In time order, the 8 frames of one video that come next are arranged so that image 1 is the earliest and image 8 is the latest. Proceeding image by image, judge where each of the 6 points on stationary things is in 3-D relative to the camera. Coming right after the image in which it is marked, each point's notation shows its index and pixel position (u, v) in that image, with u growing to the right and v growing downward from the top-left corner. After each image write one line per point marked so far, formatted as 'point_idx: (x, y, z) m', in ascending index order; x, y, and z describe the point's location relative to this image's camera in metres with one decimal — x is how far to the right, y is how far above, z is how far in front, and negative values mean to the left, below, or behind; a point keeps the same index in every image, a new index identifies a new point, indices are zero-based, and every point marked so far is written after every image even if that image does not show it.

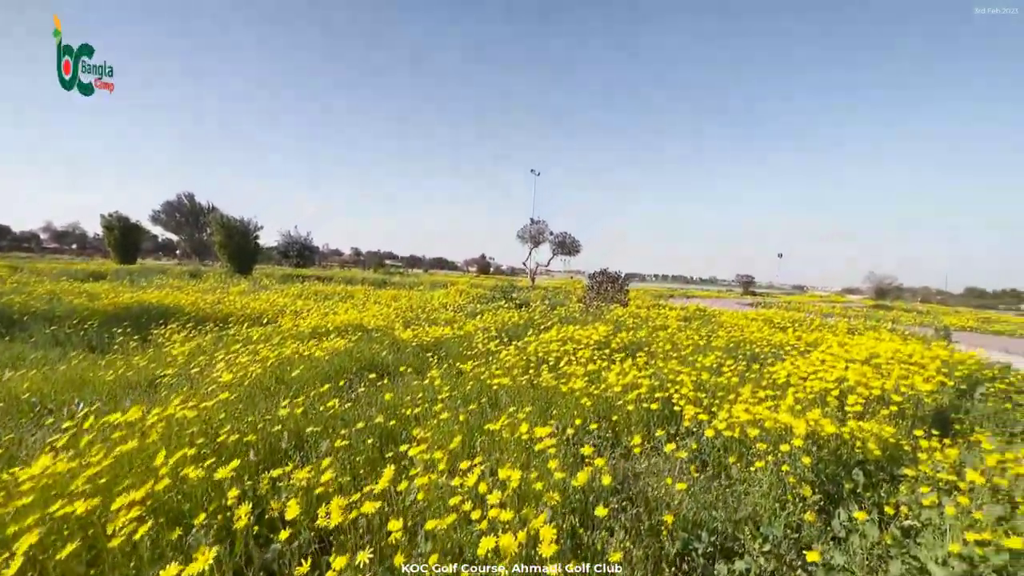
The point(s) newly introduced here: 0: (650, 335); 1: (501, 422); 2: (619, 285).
0: (+1.9, -0.7, +6.3) m
1: (-0.1, -0.8, +2.7) m
2: (+3.1, +0.1, +13.5) m
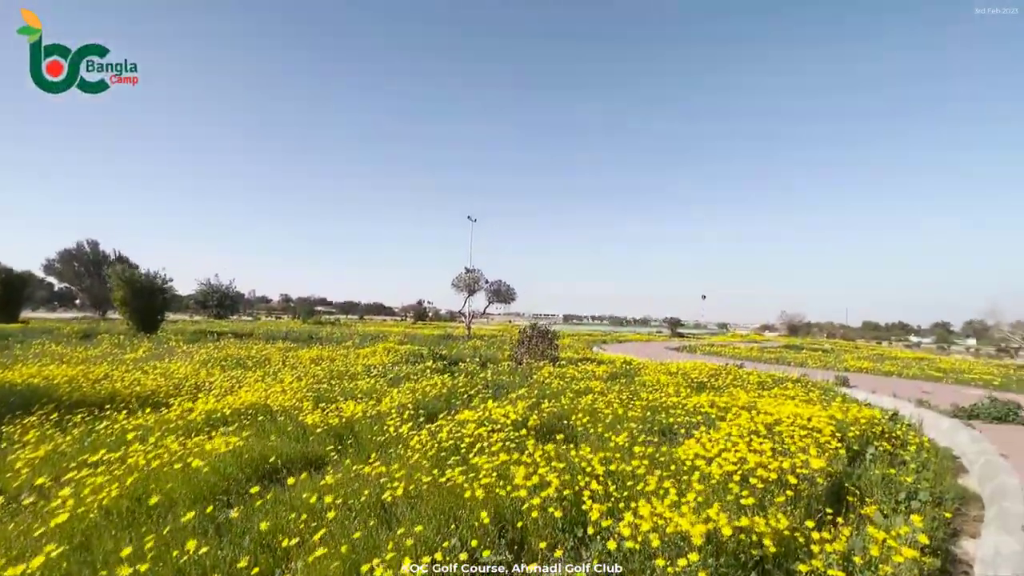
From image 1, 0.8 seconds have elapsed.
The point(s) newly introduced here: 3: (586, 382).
0: (+0.8, -1.6, +6.3) m
1: (-0.6, -1.4, +2.4) m
2: (+1.1, -1.5, +13.6) m
3: (+1.3, -1.8, +8.7) m
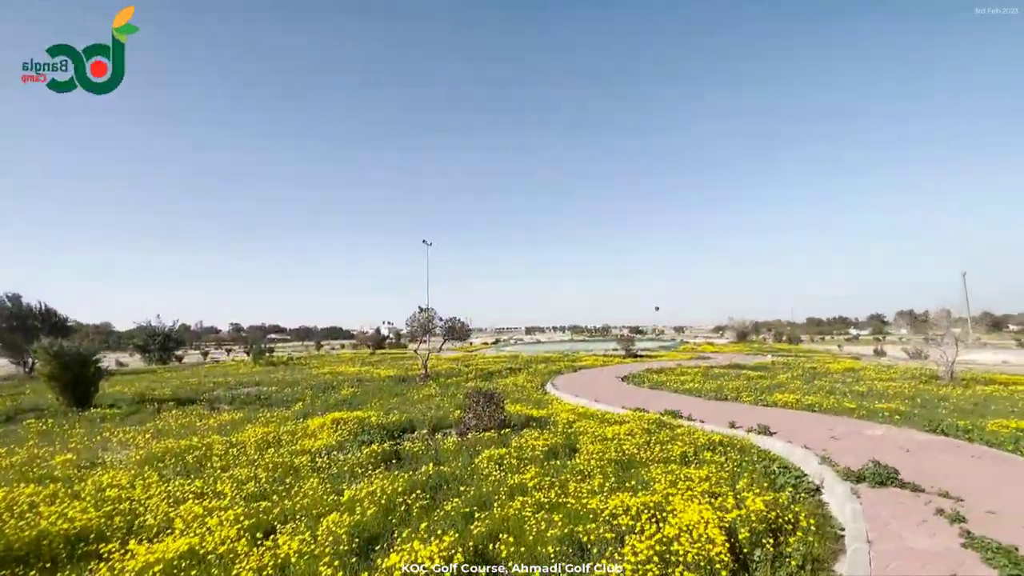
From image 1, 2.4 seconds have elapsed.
0: (-0.1, -3.3, +6.8) m
1: (-1.3, -3.0, +2.8) m
2: (-0.5, -3.4, +14.1) m
3: (+0.2, -3.5, +9.2) m
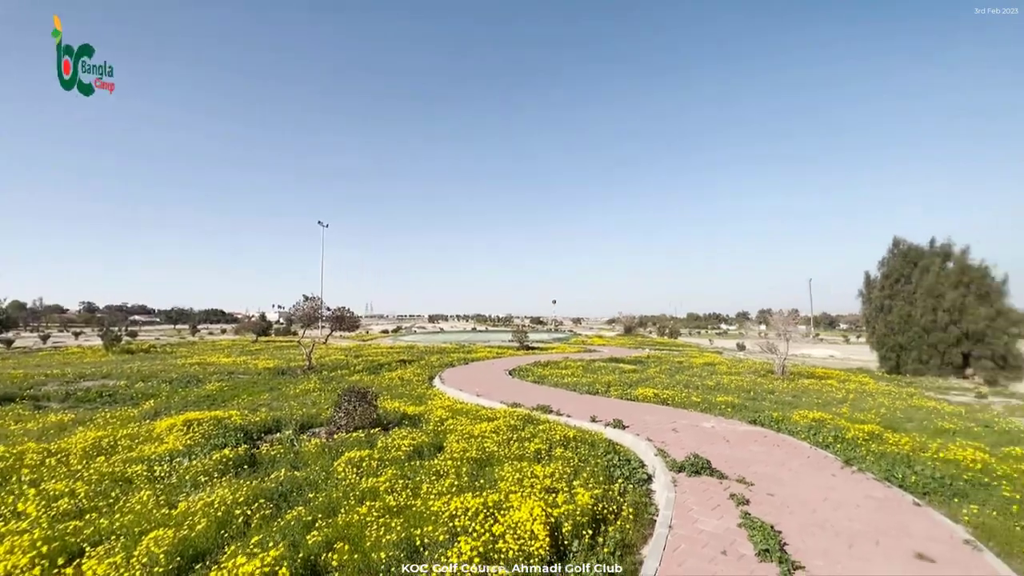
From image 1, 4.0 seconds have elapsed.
0: (-2.4, -3.4, +6.8) m
1: (-2.7, -3.2, +2.7) m
2: (-4.2, -3.3, +13.9) m
3: (-2.6, -3.6, +9.3) m
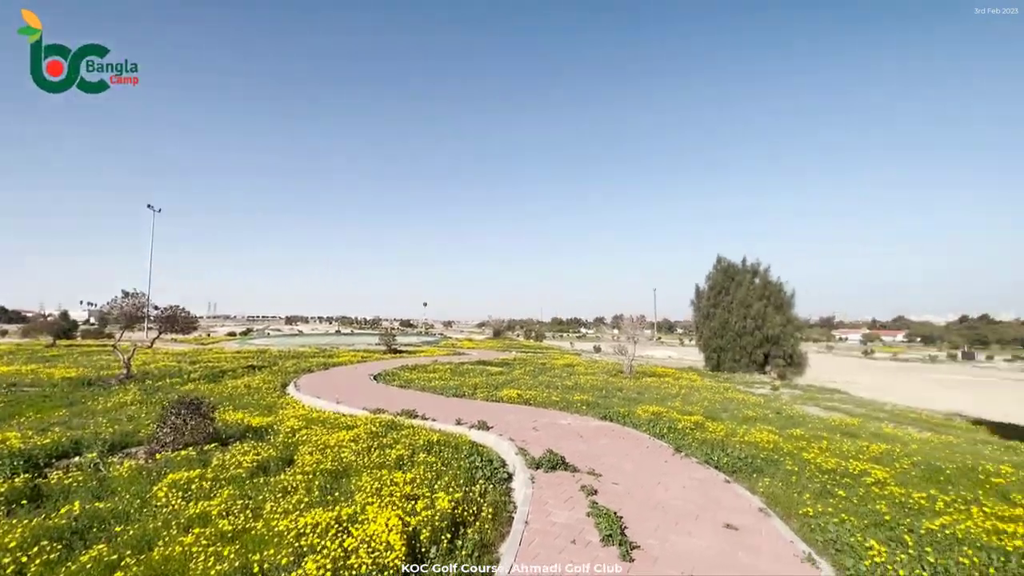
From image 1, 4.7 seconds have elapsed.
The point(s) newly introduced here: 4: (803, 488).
0: (-4.3, -3.4, +5.8) m
1: (-3.5, -3.1, +1.7) m
2: (-7.9, -3.2, +12.2) m
3: (-5.1, -3.5, +8.1) m
4: (+5.9, -4.1, +9.6) m
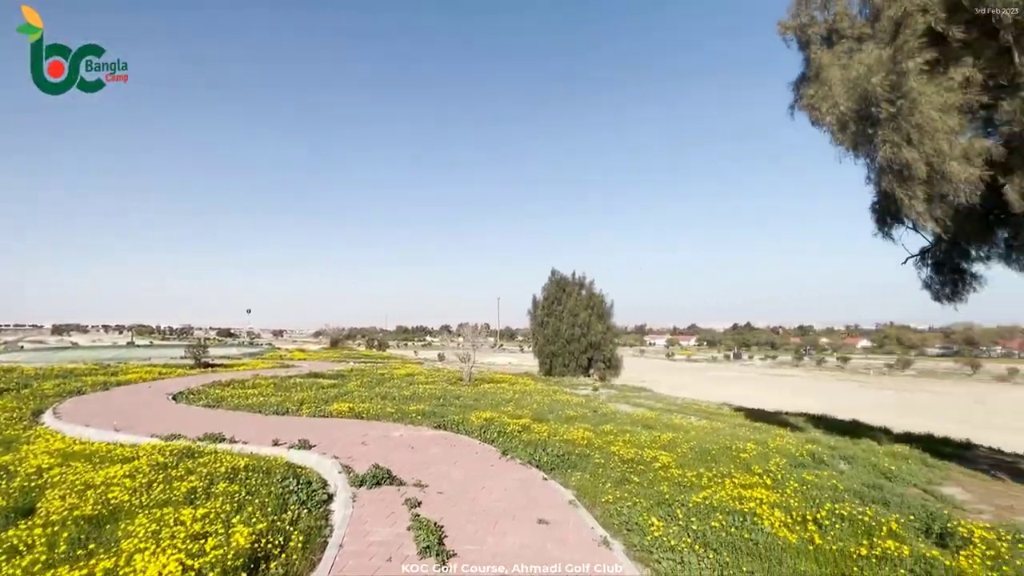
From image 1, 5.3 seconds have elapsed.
0: (-6.3, -3.3, +4.0) m
1: (-4.3, -3.1, +0.4) m
2: (-11.8, -3.2, +8.9) m
3: (-7.8, -3.5, +5.9) m
4: (+2.2, -4.4, +10.8) m
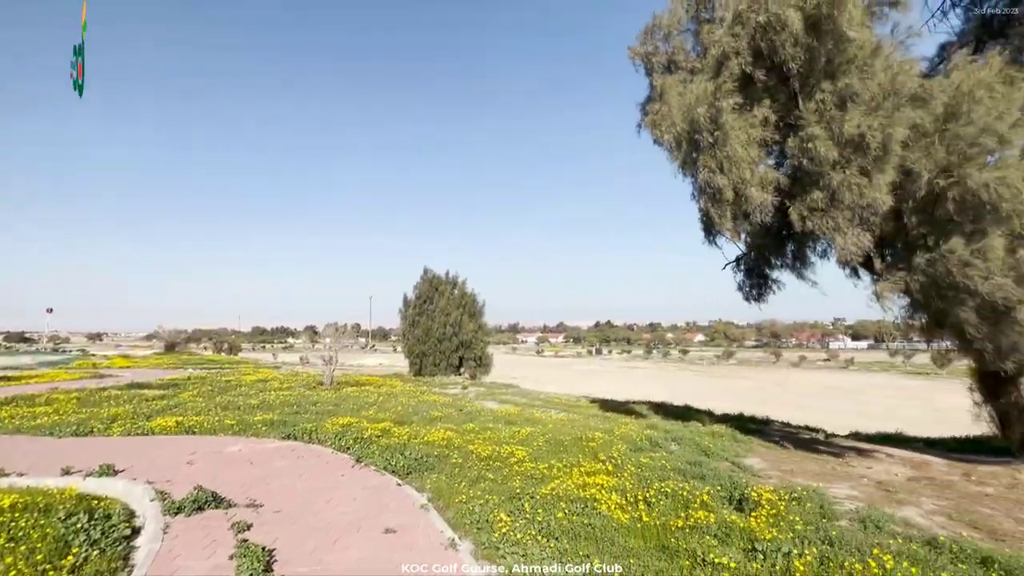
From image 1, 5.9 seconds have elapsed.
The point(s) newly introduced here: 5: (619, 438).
0: (-7.6, -3.3, +2.0) m
1: (-4.6, -3.0, -0.9) m
2: (-14.1, -3.0, +5.4) m
3: (-9.5, -3.4, +3.5) m
4: (-1.1, -4.3, +10.8) m
5: (+3.5, -4.9, +15.4) m
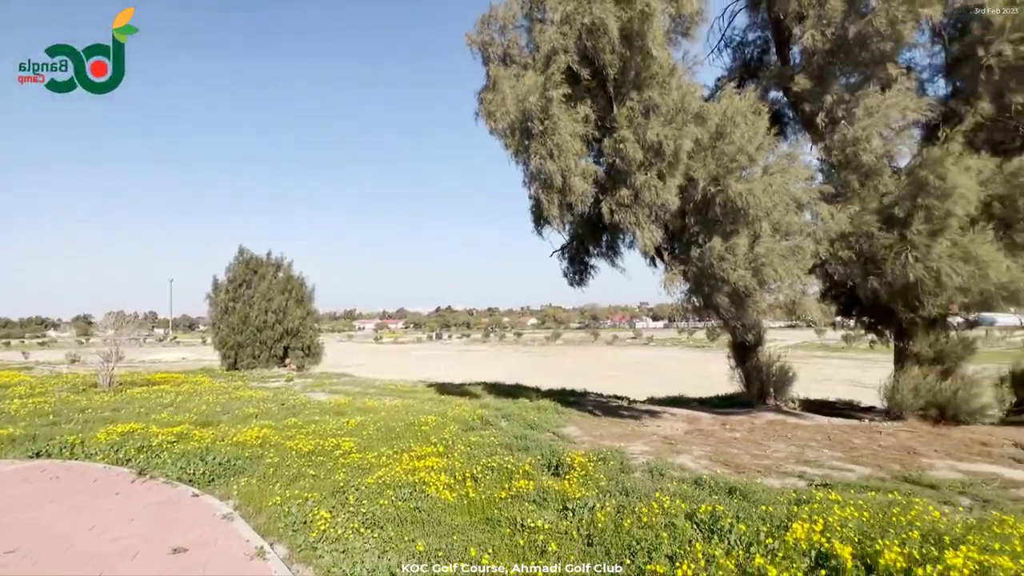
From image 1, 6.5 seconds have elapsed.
0: (-8.0, -3.1, -0.7) m
1: (-4.3, -3.0, -2.5) m
2: (-15.3, -2.7, +0.4) m
3: (-10.4, -3.2, +0.1) m
4: (-4.9, -3.9, +9.8) m
5: (-2.0, -4.4, +15.6) m
